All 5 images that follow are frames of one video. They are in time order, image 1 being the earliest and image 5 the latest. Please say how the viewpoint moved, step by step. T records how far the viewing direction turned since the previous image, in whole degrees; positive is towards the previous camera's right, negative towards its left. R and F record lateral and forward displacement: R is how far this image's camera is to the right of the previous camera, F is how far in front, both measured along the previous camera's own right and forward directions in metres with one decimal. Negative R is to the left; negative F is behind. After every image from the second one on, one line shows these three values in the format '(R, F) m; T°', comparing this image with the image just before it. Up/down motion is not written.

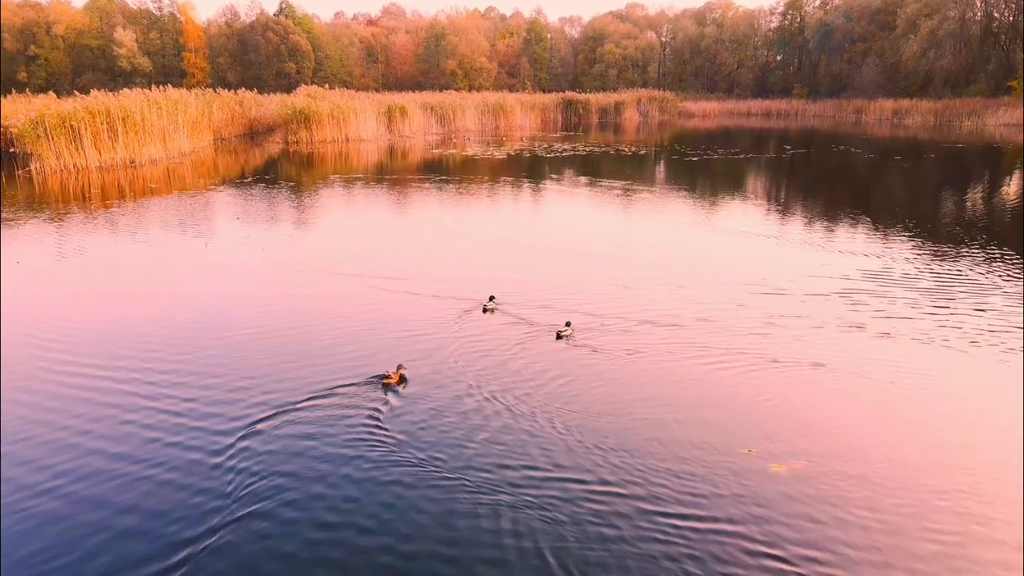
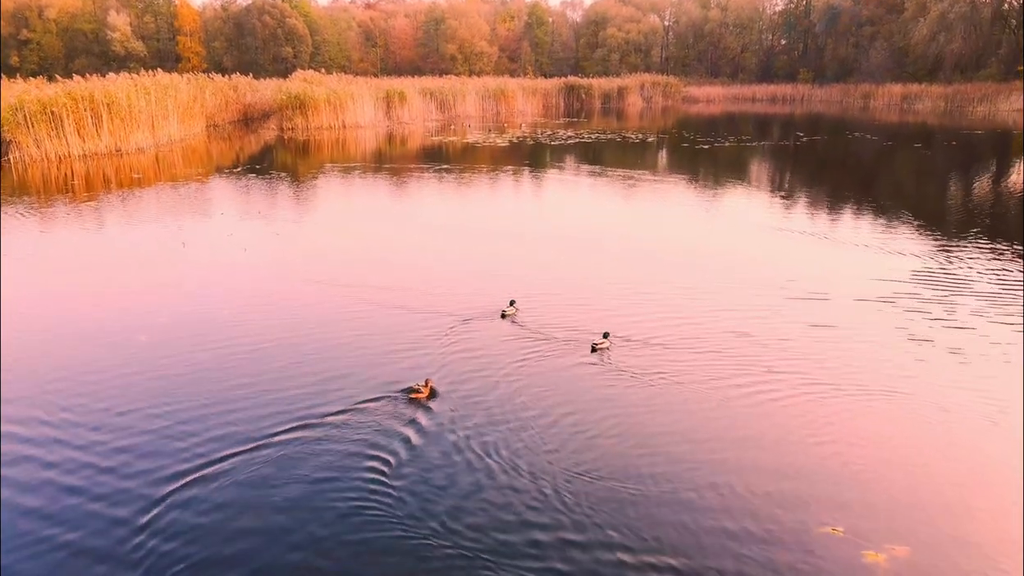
(-0.1, +0.6) m; 0°
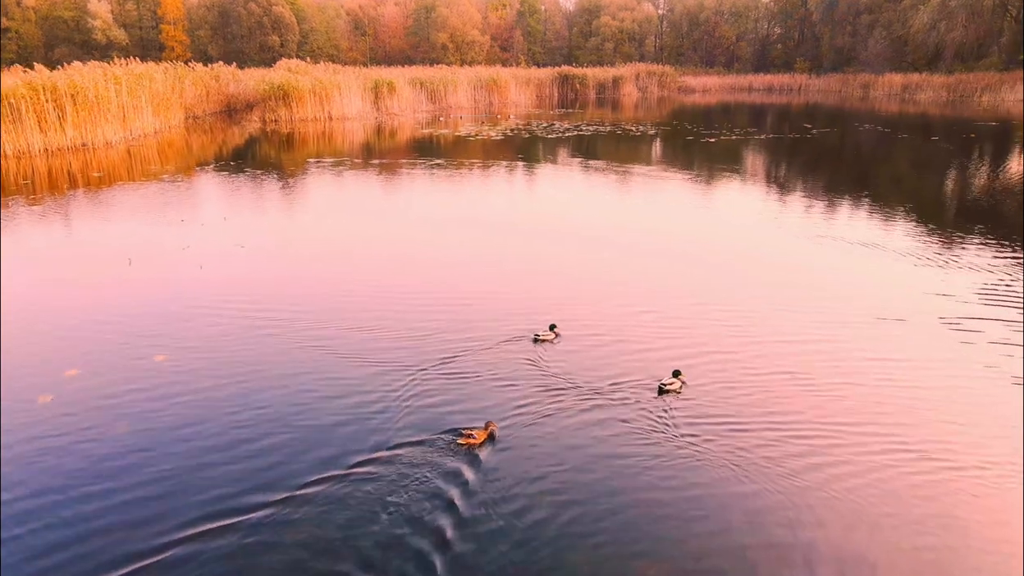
(-0.1, +0.8) m; +1°
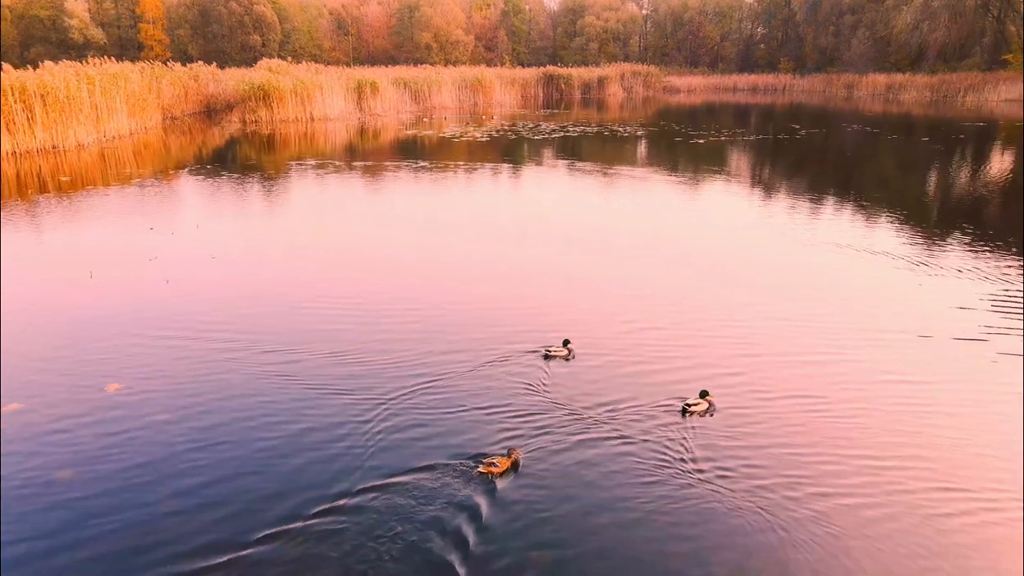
(0.0, +0.3) m; +1°
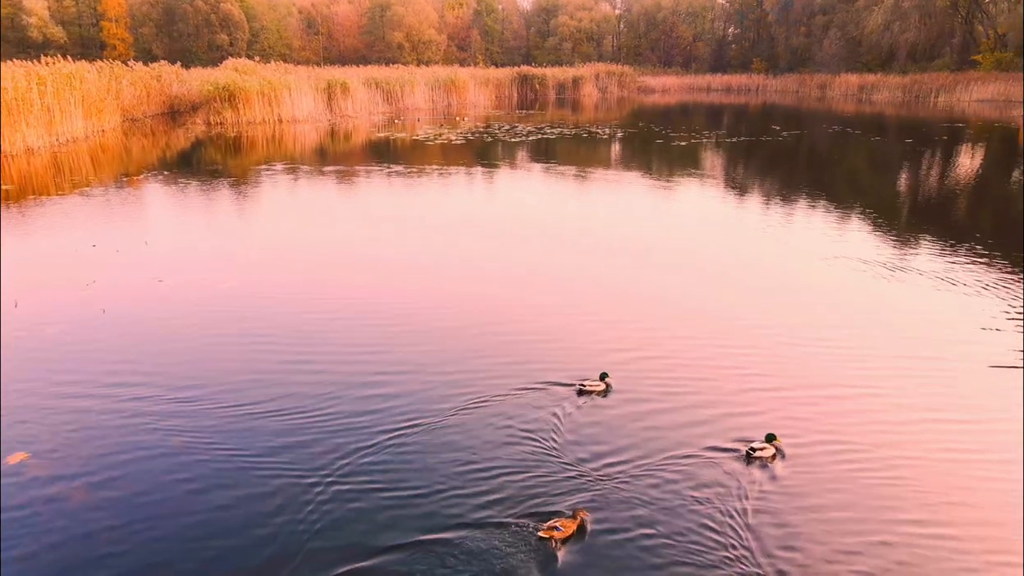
(0.0, +0.5) m; +2°
